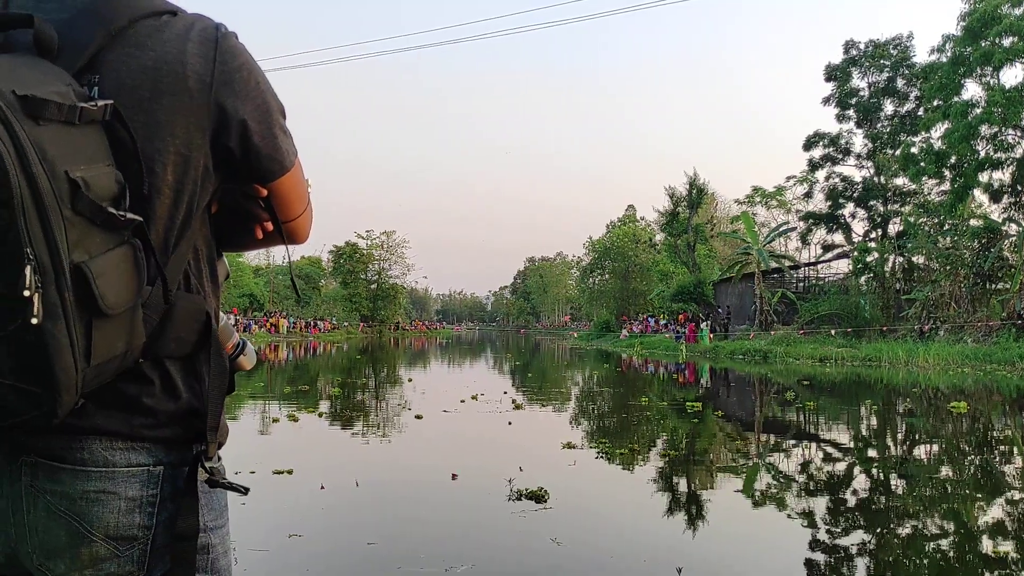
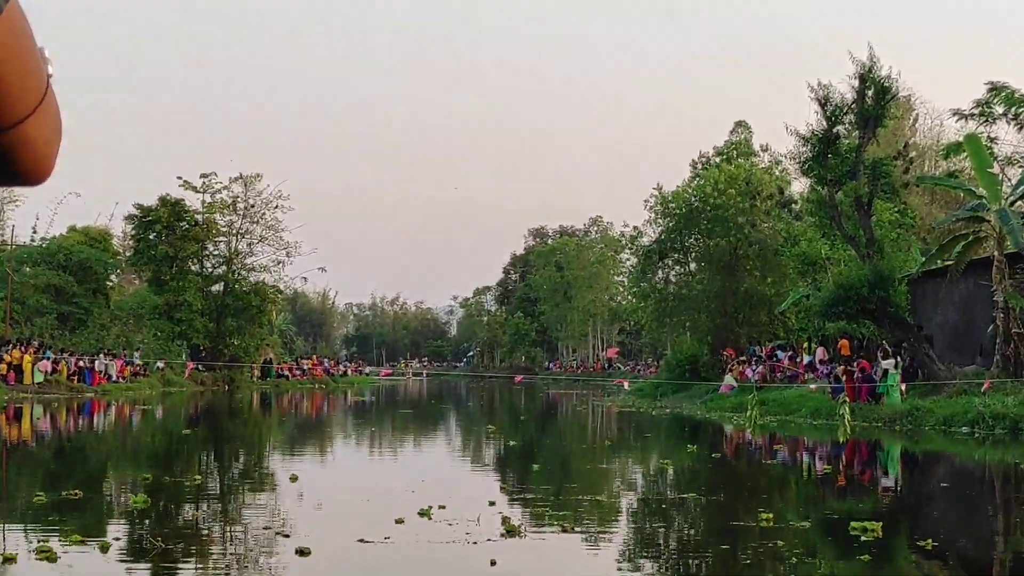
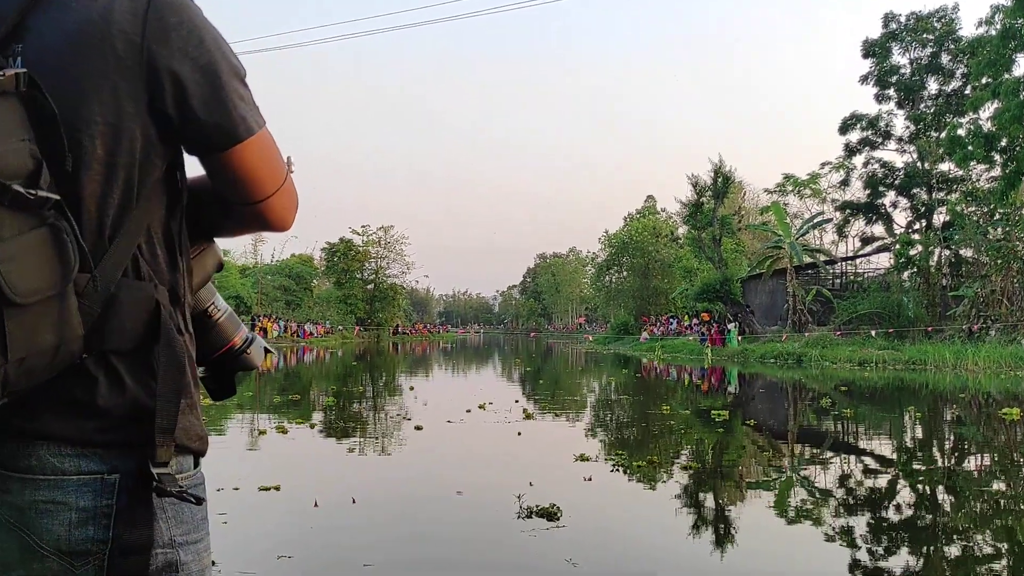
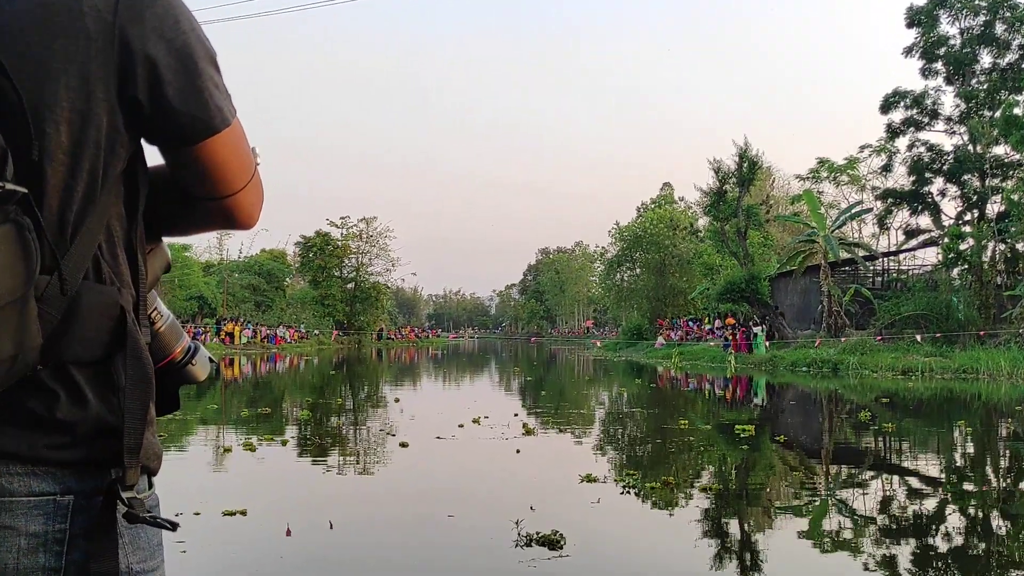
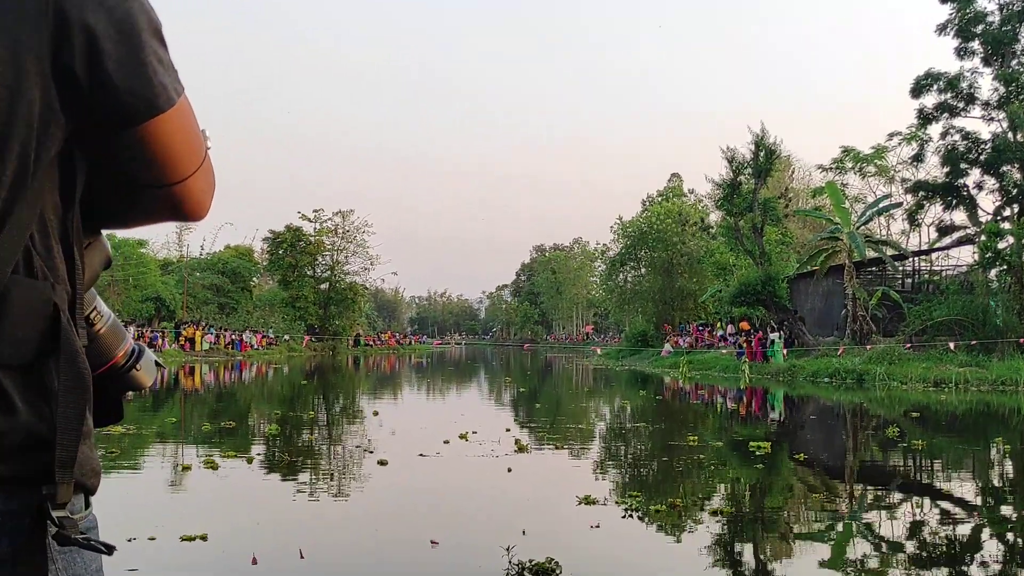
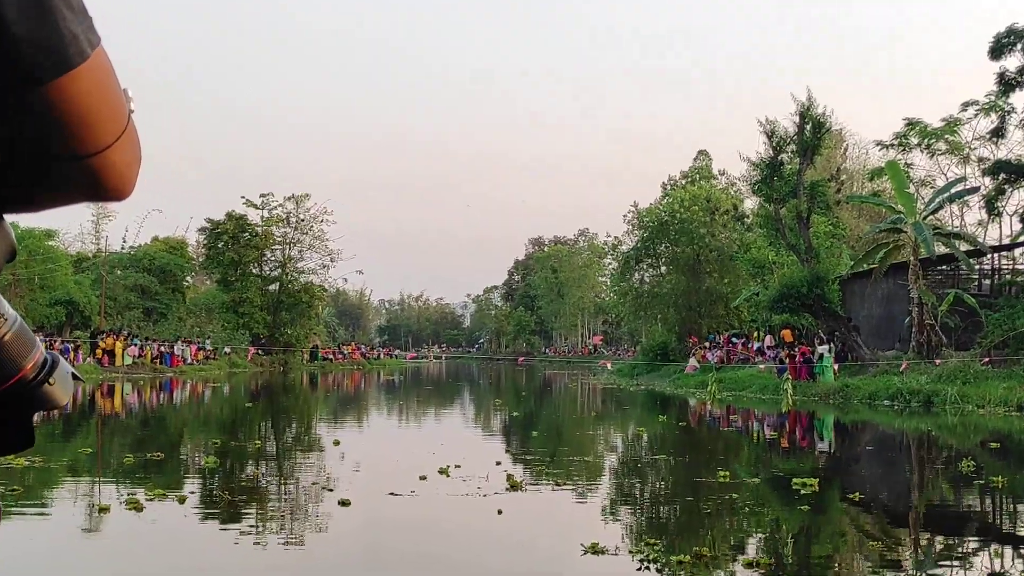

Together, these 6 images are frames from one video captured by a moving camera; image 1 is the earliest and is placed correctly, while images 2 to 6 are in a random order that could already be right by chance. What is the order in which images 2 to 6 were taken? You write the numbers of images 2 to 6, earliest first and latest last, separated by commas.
3, 4, 5, 6, 2
